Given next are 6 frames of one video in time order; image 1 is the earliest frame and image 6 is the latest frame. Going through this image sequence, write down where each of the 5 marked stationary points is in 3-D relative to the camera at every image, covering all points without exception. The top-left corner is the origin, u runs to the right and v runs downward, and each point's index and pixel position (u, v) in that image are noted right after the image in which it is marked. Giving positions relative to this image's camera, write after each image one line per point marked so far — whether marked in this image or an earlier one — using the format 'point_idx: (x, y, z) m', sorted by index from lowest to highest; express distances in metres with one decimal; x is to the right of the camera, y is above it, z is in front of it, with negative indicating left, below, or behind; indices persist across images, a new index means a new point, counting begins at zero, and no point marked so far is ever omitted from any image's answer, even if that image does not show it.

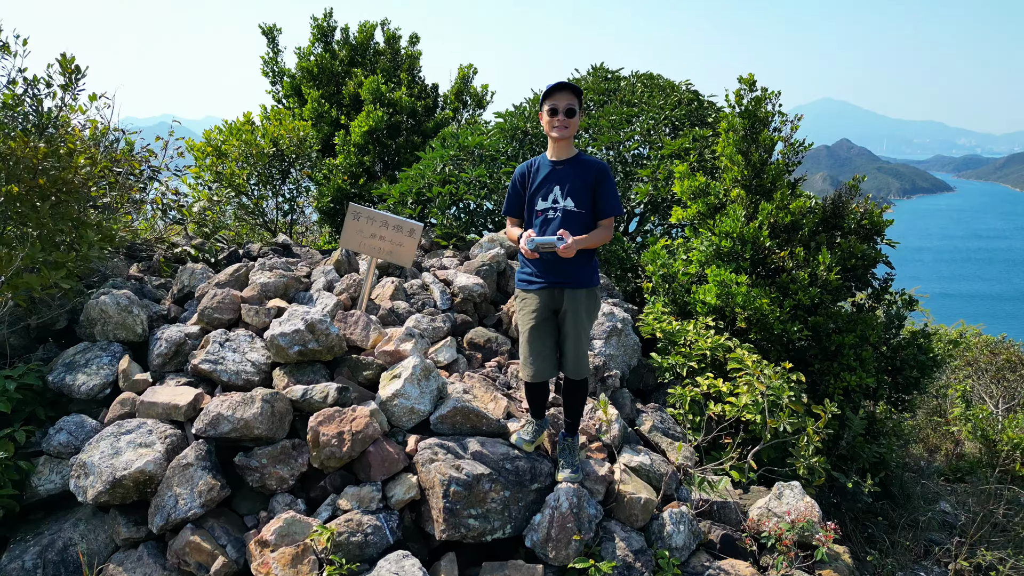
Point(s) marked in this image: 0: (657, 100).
0: (+0.5, +0.7, +2.9) m
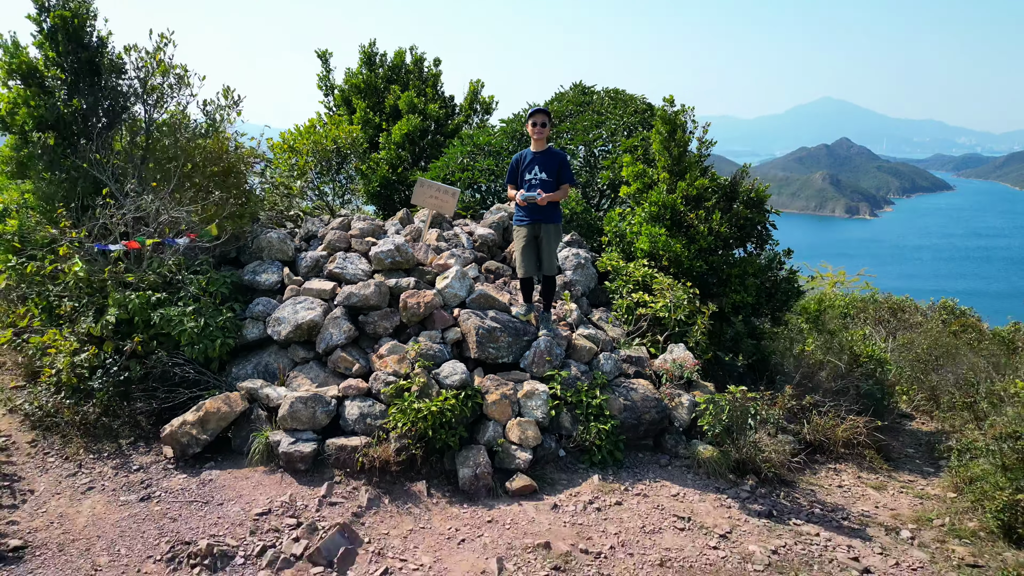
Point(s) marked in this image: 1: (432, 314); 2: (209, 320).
0: (+0.5, +0.9, +3.9) m
1: (-0.3, -0.1, +2.7) m
2: (-1.0, -0.2, +2.8) m
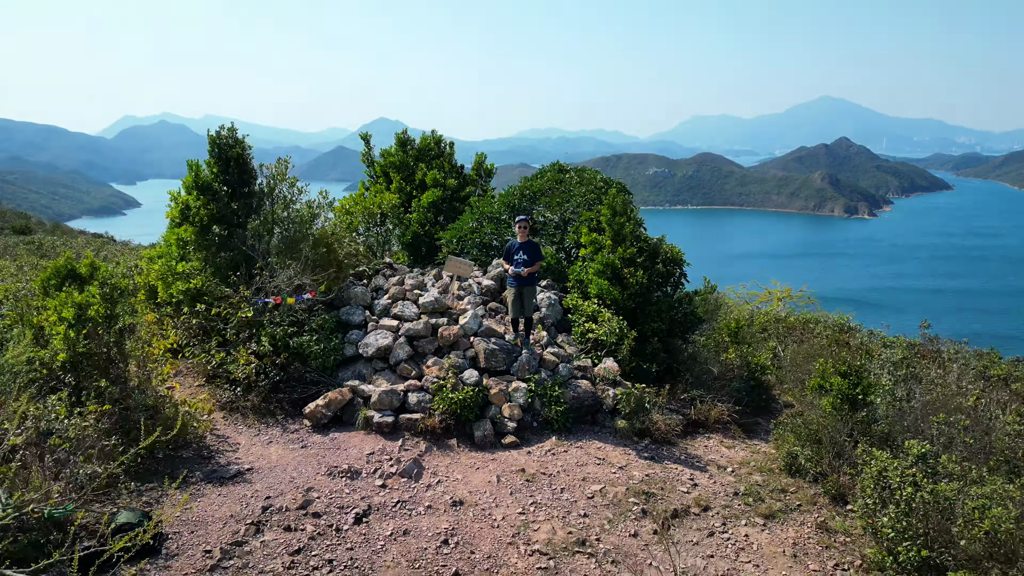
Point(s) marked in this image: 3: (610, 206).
0: (+0.5, +0.7, +5.3) m
1: (-0.3, -0.3, +4.1) m
2: (-1.0, -0.3, +4.3) m
3: (+0.6, +0.4, +5.3) m
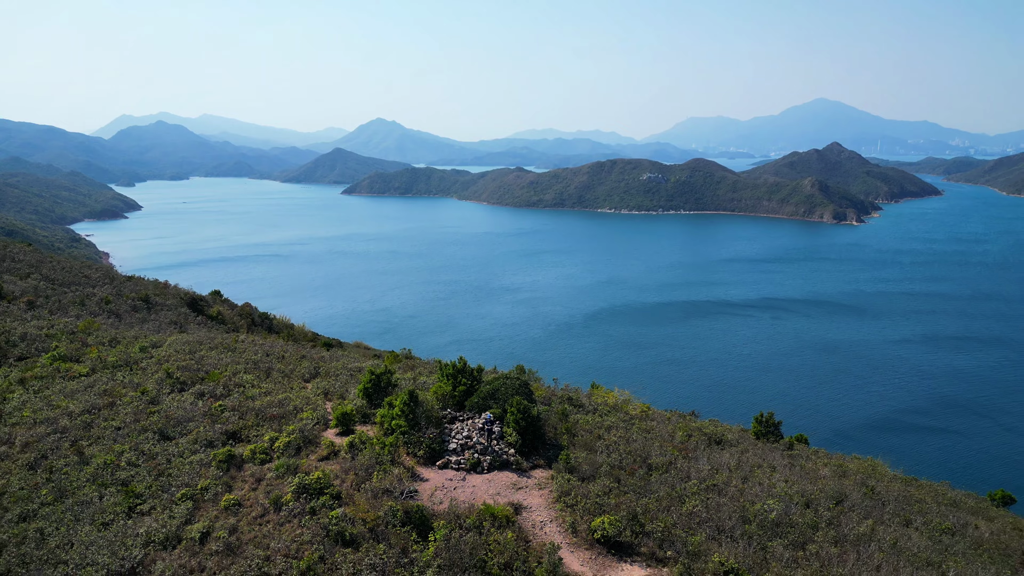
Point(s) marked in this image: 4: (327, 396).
0: (0.0, -2.1, +15.9) m
1: (-0.8, -3.1, +14.7) m
2: (-1.5, -3.1, +14.9) m
3: (+0.1, -2.4, +15.9) m
4: (-4.7, -2.8, +19.2) m
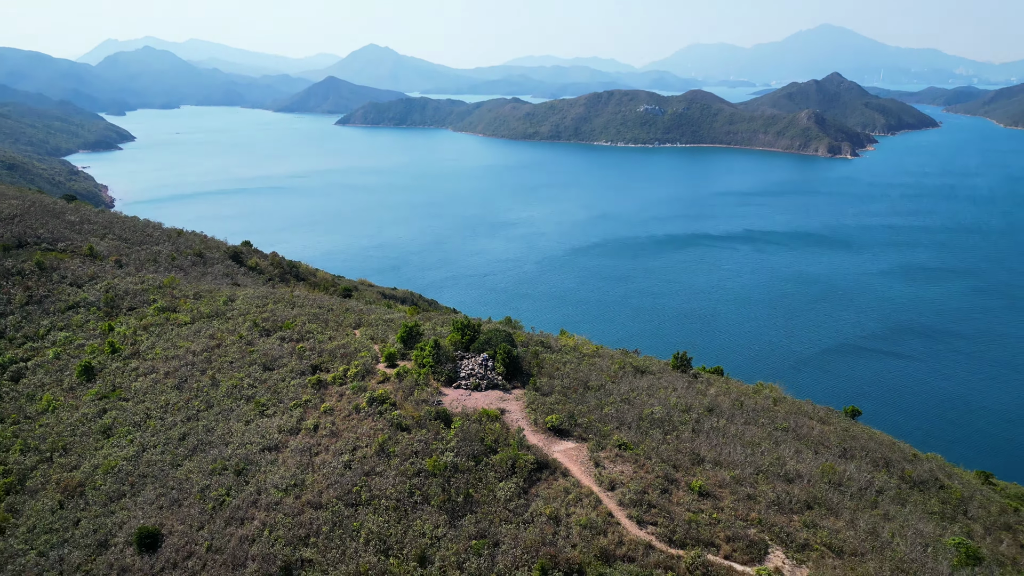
0: (-0.4, -1.6, +24.1) m
1: (-1.2, -2.7, +23.0) m
2: (-1.9, -2.7, +23.2) m
3: (-0.3, -1.9, +24.2) m
4: (-5.1, -1.9, +27.5) m
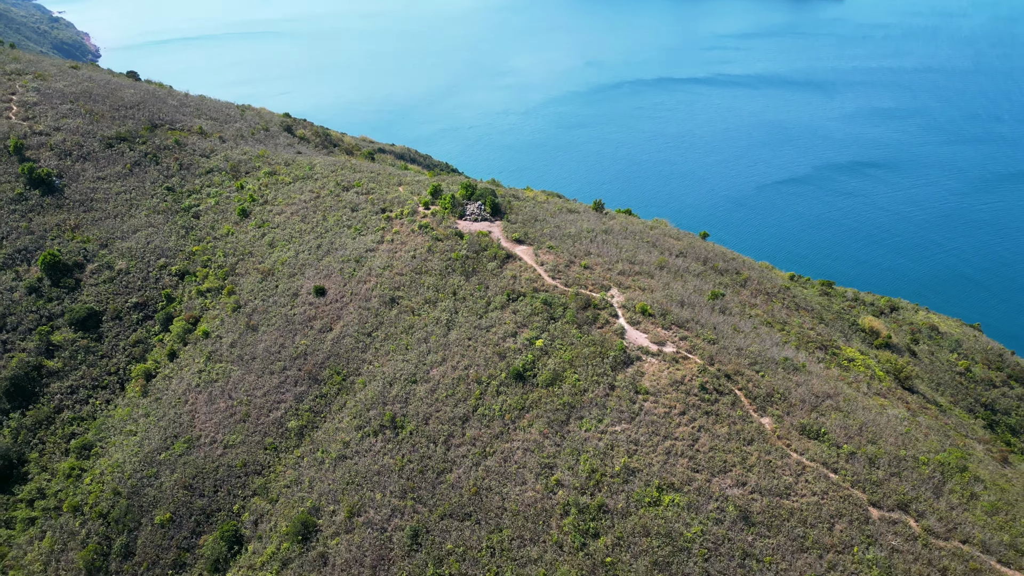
0: (-1.4, +5.7, +42.6) m
1: (-2.2, +4.4, +41.8) m
2: (-2.9, +4.4, +41.9) m
3: (-1.3, +5.4, +42.7) m
4: (-6.2, +6.0, +45.9) m
